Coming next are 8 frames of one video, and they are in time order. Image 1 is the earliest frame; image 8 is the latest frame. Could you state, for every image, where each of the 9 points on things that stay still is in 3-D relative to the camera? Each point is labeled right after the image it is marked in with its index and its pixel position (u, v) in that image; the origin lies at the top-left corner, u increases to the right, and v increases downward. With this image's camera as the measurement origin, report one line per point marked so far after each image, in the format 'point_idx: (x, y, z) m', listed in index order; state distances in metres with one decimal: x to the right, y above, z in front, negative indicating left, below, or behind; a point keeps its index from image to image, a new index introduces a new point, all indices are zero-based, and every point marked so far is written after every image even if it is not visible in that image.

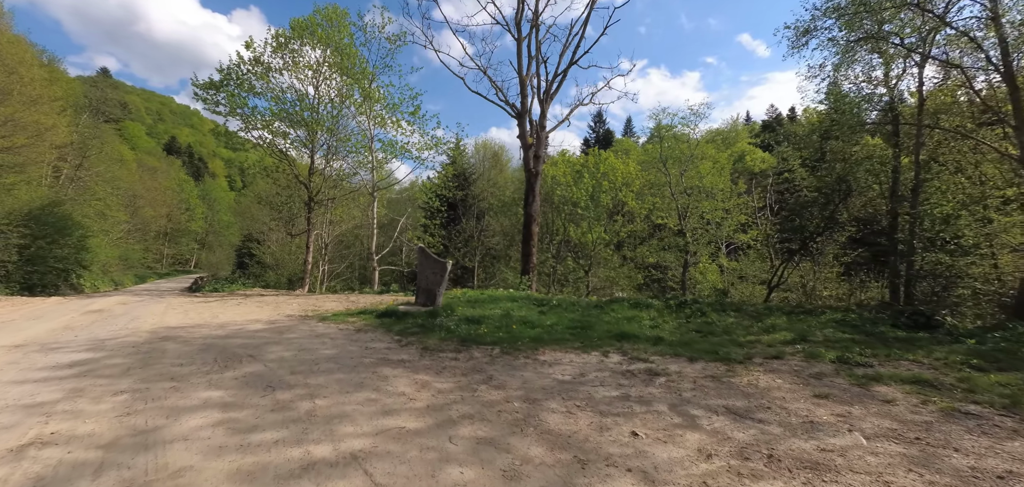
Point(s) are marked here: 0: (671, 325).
0: (+3.1, -1.6, +8.7) m
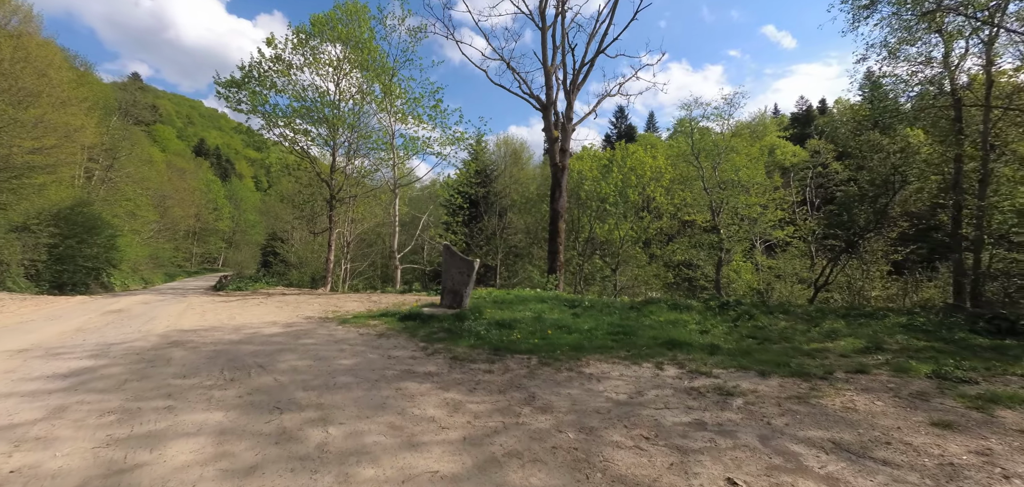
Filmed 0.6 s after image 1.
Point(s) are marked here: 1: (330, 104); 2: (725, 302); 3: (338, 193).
0: (+3.6, -1.5, +7.9) m
1: (-7.4, +5.6, +18.6) m
2: (+5.8, -1.6, +12.3) m
3: (-7.3, +2.0, +19.2) m
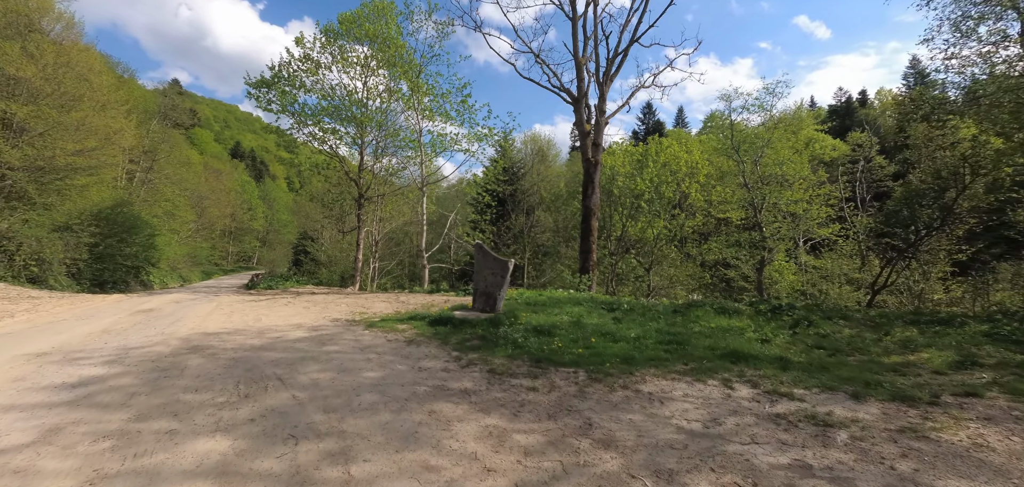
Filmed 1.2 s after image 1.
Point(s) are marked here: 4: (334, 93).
0: (+4.2, -1.5, +7.1) m
1: (-6.2, +5.6, +18.3) m
2: (+6.6, -1.5, +11.4) m
3: (-6.1, +2.1, +19.0) m
4: (-7.1, +6.0, +18.4) m
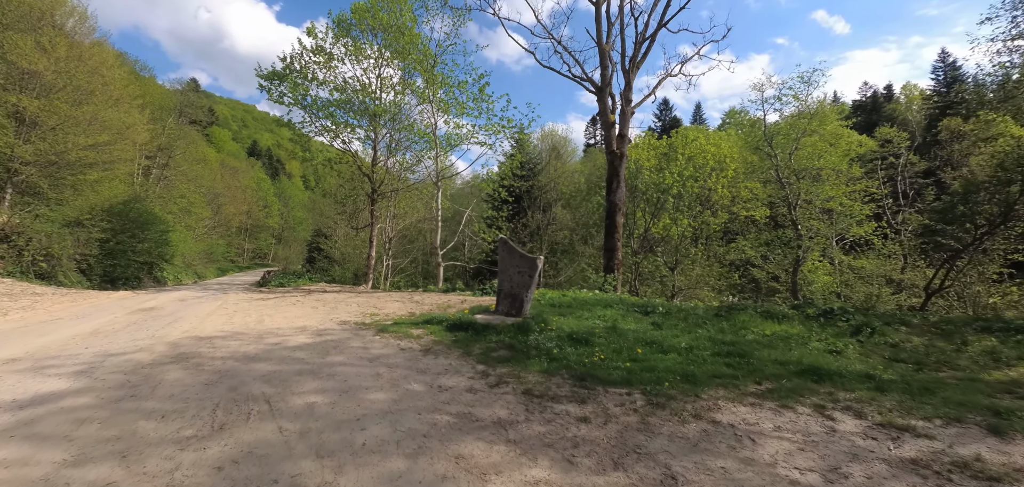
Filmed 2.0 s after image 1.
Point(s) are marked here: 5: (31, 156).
0: (+4.6, -1.5, +6.2) m
1: (-5.4, +5.7, +17.7) m
2: (+7.1, -1.5, +10.4) m
3: (-5.3, +2.2, +18.3) m
4: (-6.4, +6.2, +17.7) m
5: (-14.7, +2.7, +13.9) m
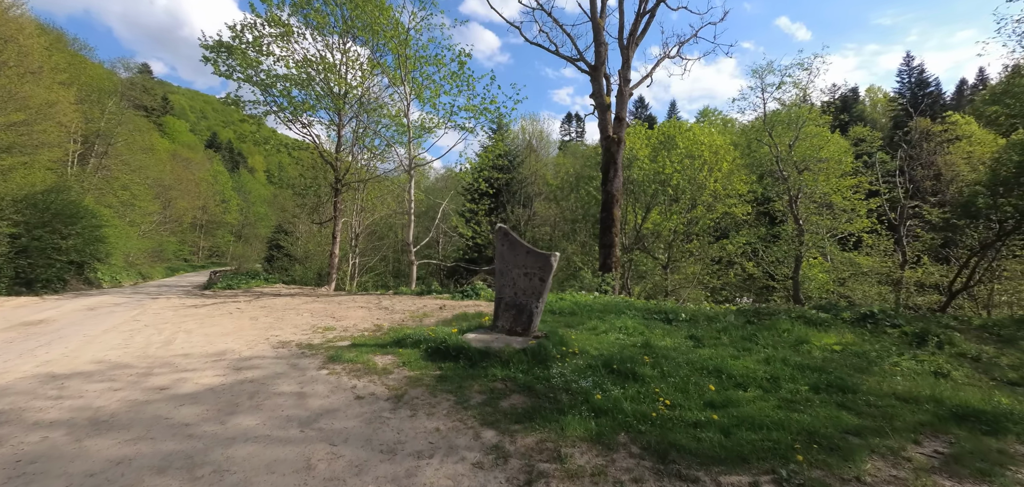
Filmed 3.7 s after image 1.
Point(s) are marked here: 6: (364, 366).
0: (+4.7, -1.4, +4.7) m
1: (-6.1, +5.9, +15.6) m
2: (+6.9, -1.3, +9.1) m
3: (-6.0, +2.4, +16.3) m
4: (-7.0, +6.3, +15.5) m
5: (-15.1, +2.8, +11.3) m
6: (-1.2, -1.0, +3.8) m
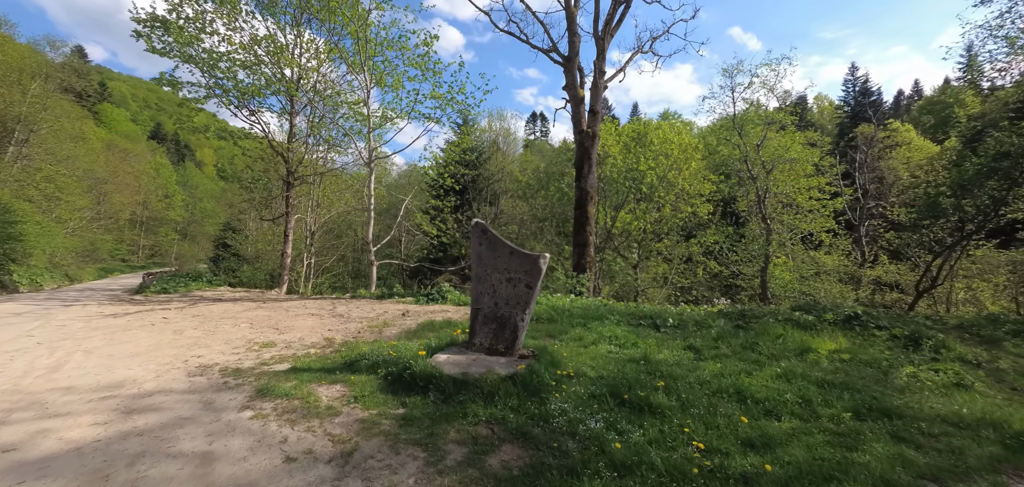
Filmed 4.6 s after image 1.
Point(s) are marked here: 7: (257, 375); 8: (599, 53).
0: (+4.5, -1.4, +4.3) m
1: (-7.1, +5.9, +14.2) m
2: (+6.4, -1.3, +8.8) m
3: (-7.1, +2.4, +14.9) m
4: (-8.0, +6.3, +14.1) m
5: (-15.8, +2.8, +9.3) m
6: (-1.3, -1.0, +2.9) m
7: (-2.0, -1.0, +3.7) m
8: (+2.3, +5.1, +12.2) m
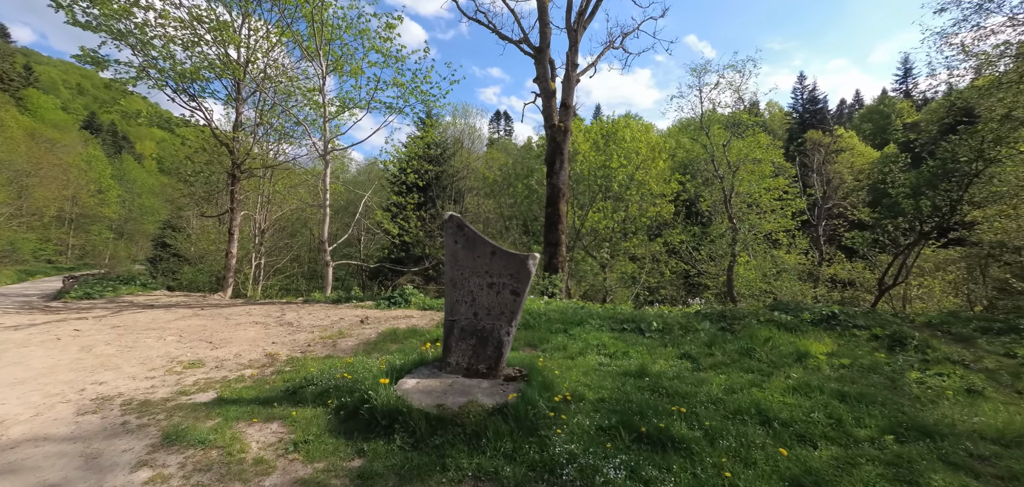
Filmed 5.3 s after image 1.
0: (+4.3, -1.3, +4.0) m
1: (-8.0, +5.9, +13.0) m
2: (+5.8, -1.3, +8.7) m
3: (-8.1, +2.4, +13.7) m
4: (-9.0, +6.3, +12.8) m
5: (-16.3, +2.8, +7.3) m
6: (-1.4, -1.0, +2.2) m
7: (-2.1, -1.0, +2.9) m
8: (+1.5, +5.2, +11.7) m
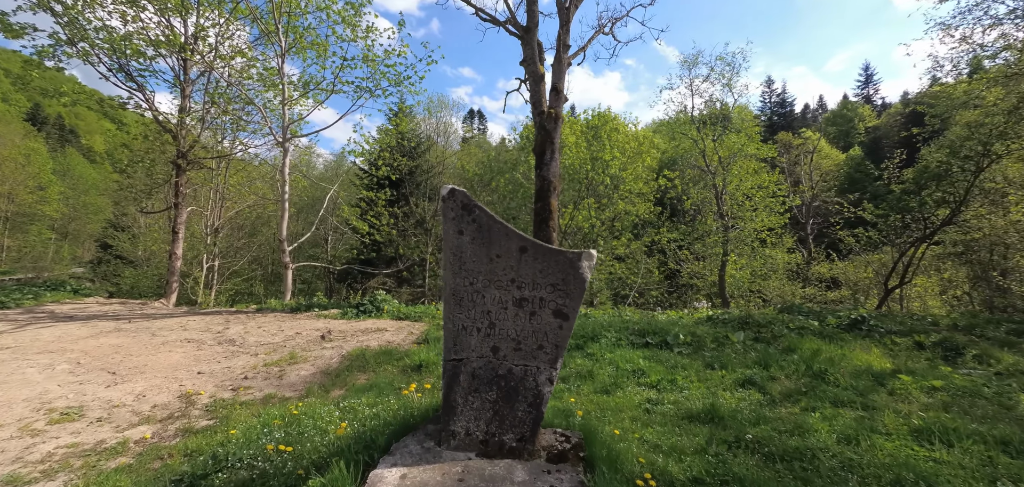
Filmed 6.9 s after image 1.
0: (+4.4, -1.3, +3.1) m
1: (-8.5, +5.9, +11.3) m
2: (+5.7, -1.2, +7.9) m
3: (-8.5, +2.4, +12.0) m
4: (-9.4, +6.4, +11.1) m
5: (-16.3, +2.8, +5.2) m
6: (-1.1, -1.0, +0.9) m
7: (-1.9, -1.0, +1.6) m
8: (+1.2, +5.2, +10.7) m
